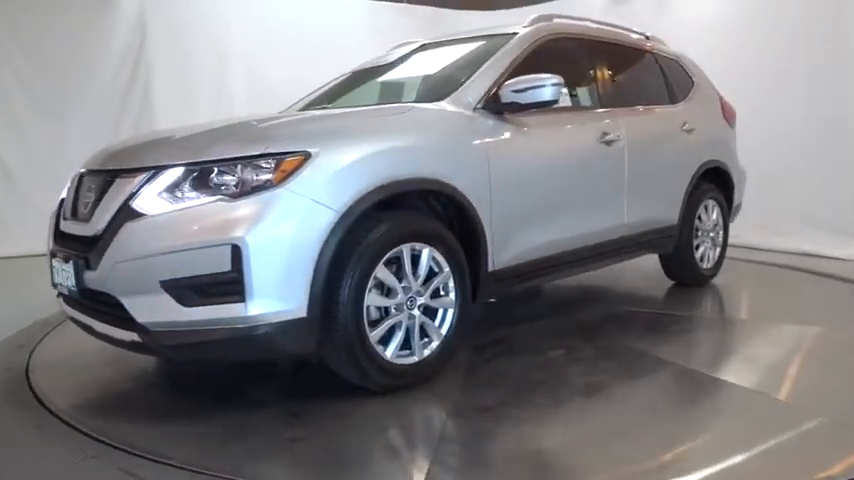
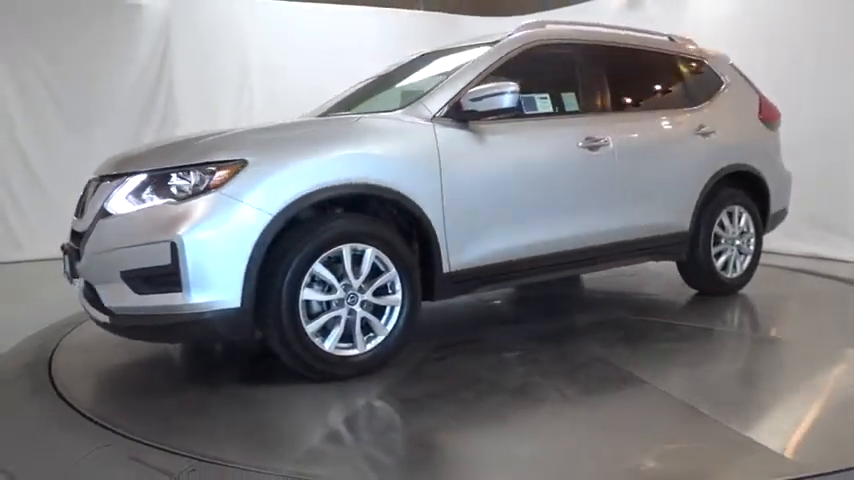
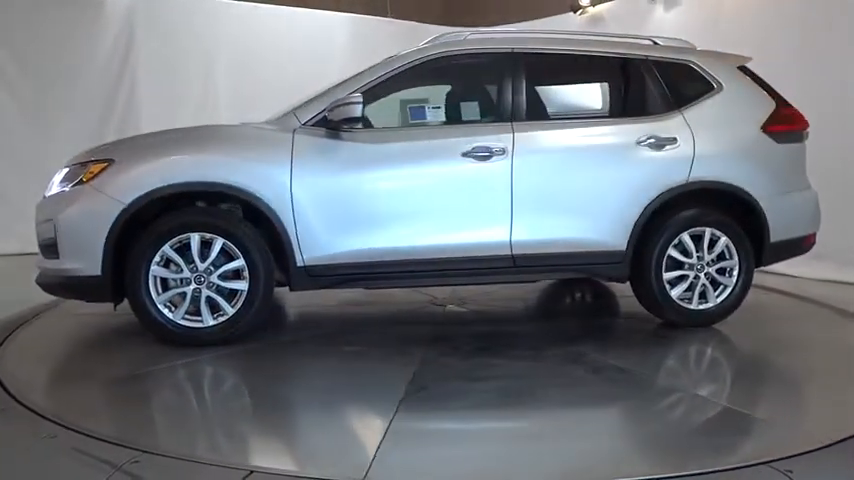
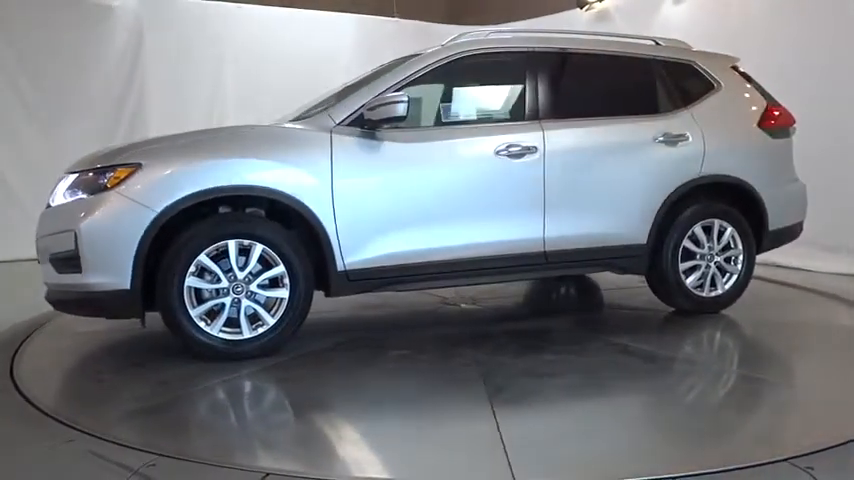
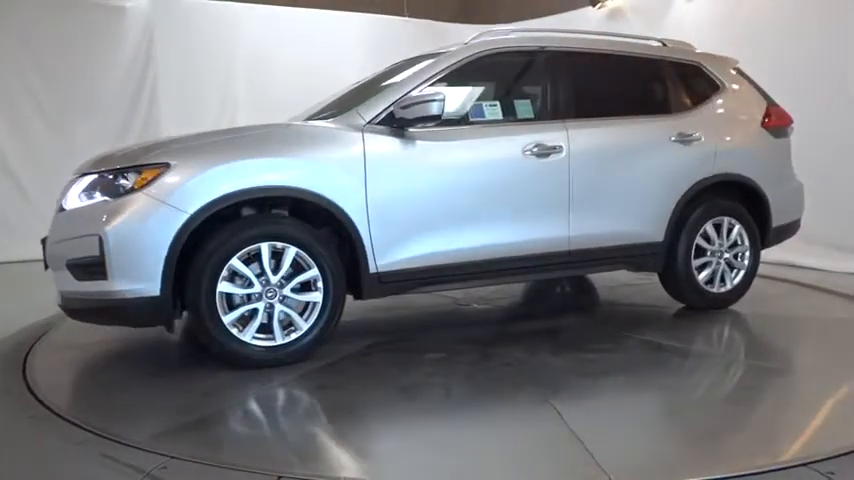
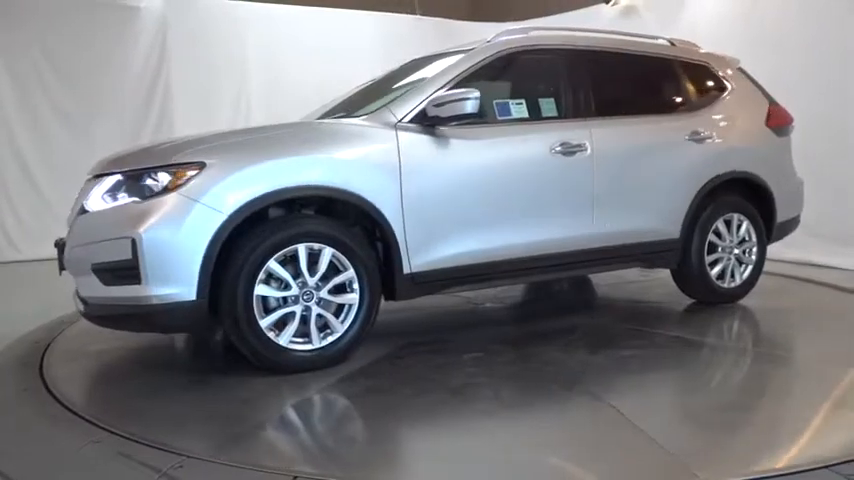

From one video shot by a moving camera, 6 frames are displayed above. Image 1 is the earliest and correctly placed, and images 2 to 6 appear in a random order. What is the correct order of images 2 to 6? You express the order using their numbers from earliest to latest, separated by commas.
2, 6, 5, 4, 3
